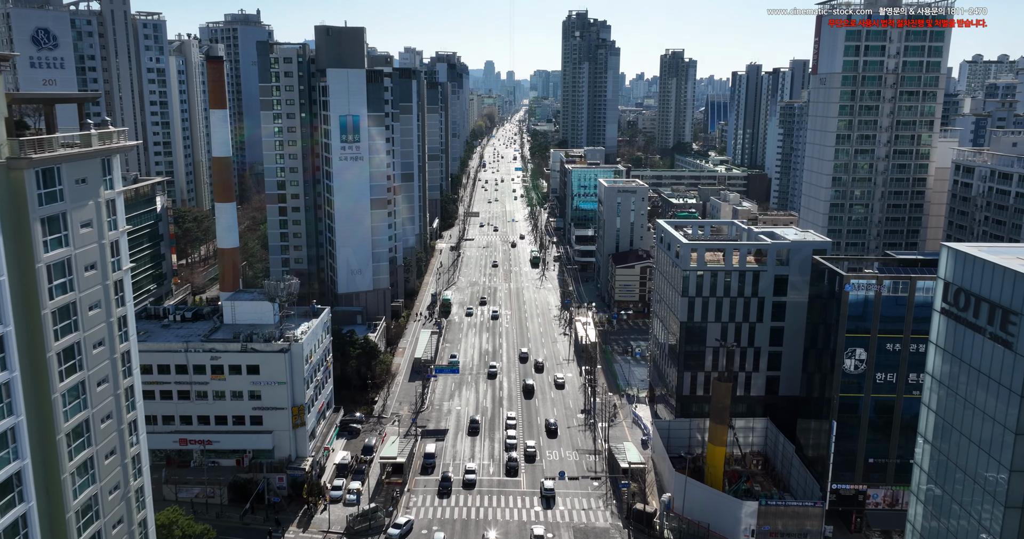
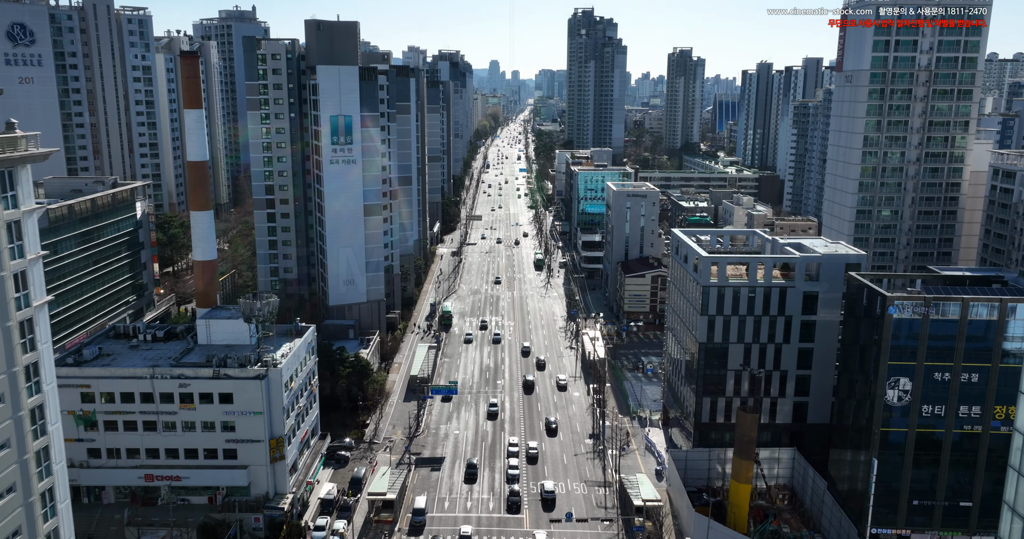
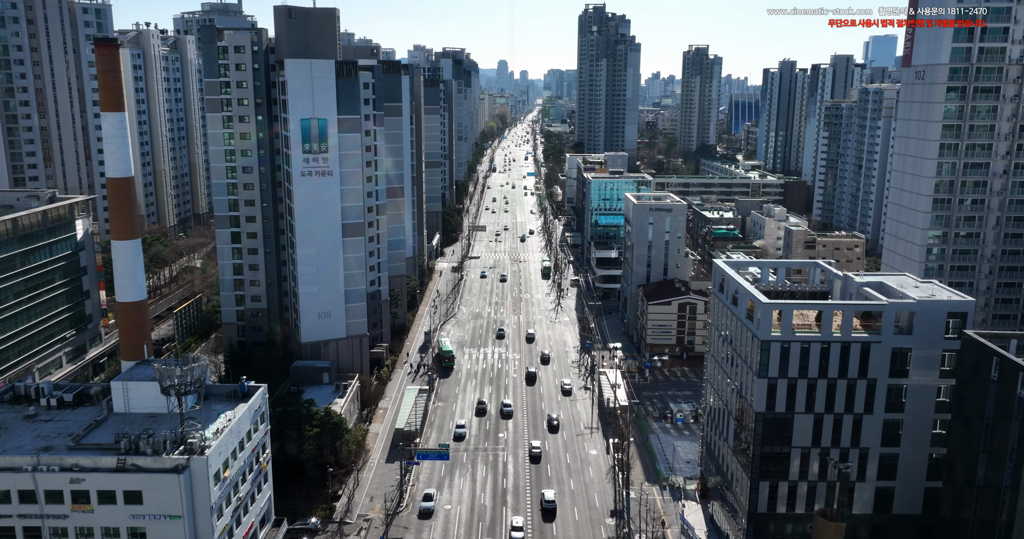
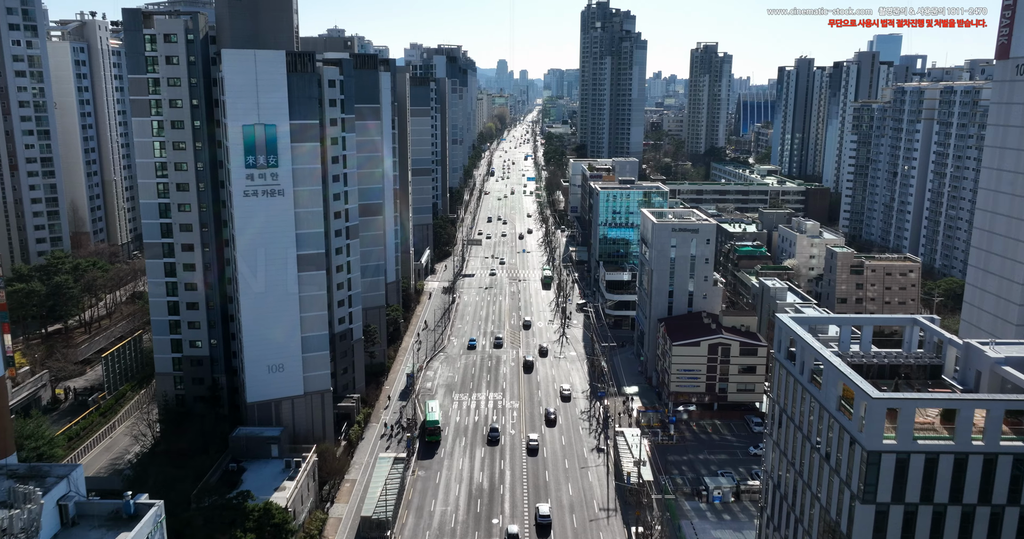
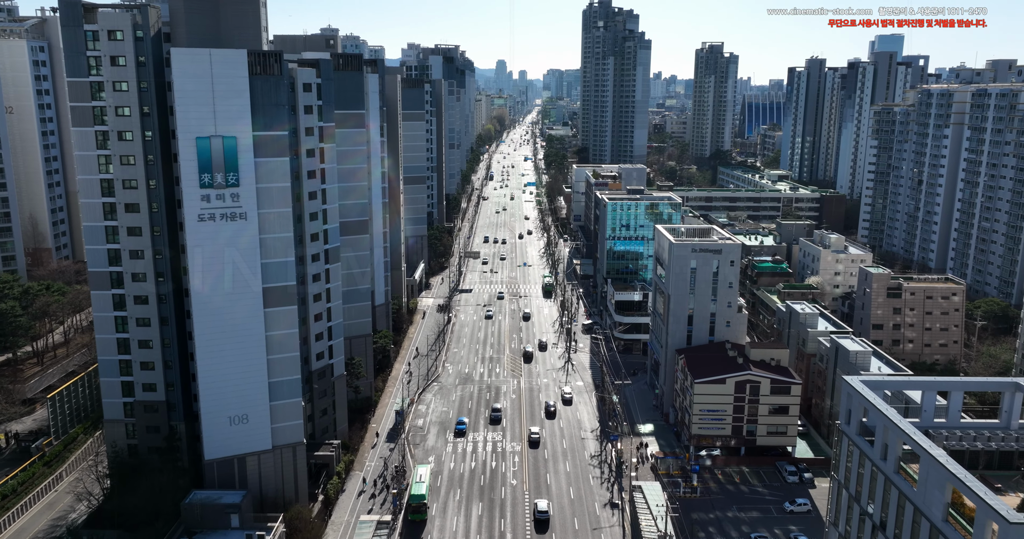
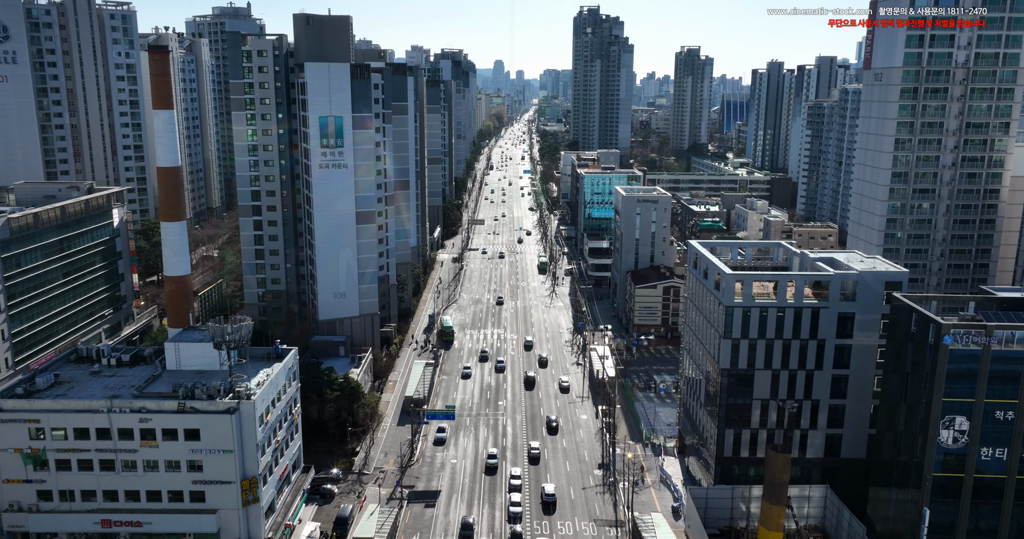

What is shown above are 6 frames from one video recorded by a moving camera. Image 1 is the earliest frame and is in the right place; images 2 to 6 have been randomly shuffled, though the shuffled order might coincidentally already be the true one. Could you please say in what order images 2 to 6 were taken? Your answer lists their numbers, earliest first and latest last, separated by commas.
2, 6, 3, 4, 5
